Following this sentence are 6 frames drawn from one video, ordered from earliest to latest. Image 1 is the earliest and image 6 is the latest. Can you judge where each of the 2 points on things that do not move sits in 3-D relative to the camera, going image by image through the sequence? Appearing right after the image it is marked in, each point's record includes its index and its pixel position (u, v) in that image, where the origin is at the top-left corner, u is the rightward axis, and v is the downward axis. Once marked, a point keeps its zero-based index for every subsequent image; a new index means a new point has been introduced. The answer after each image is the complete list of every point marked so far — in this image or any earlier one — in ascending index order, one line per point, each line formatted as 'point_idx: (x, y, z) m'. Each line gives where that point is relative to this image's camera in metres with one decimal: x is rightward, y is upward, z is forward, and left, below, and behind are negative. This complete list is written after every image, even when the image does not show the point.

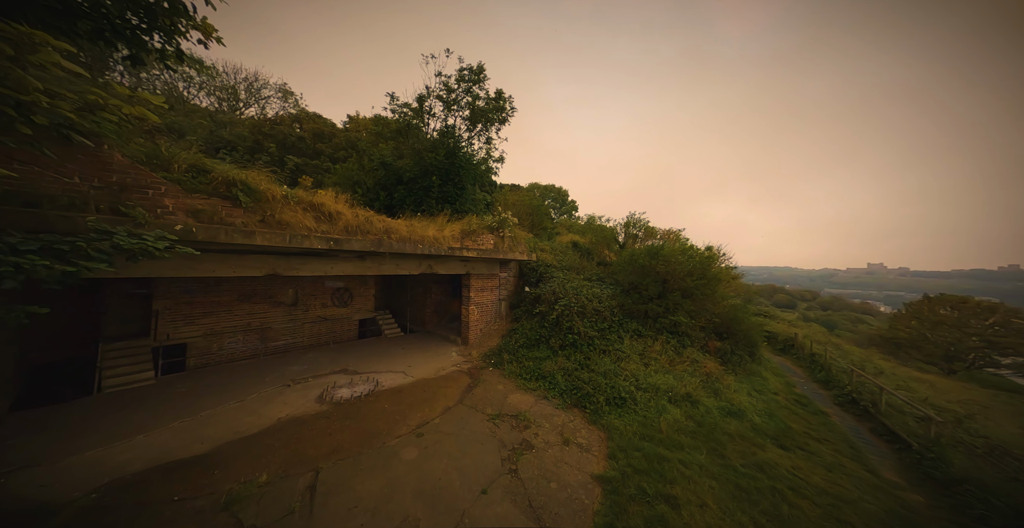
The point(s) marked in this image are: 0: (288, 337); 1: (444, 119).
0: (-7.2, -2.5, +10.5) m
1: (-2.5, +4.5, +9.7) m
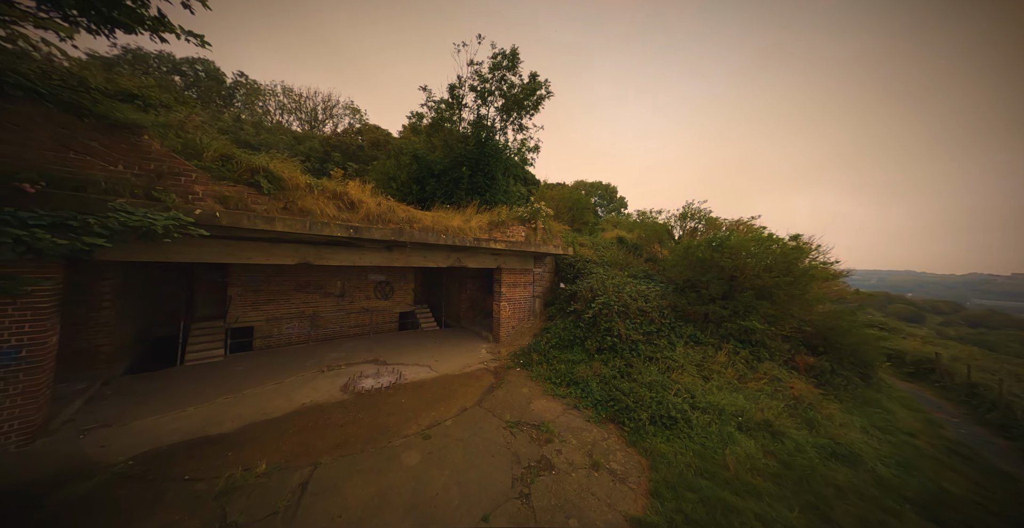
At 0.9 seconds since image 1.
0: (-6.0, -2.1, +10.8) m
1: (-1.2, +4.7, +9.4) m
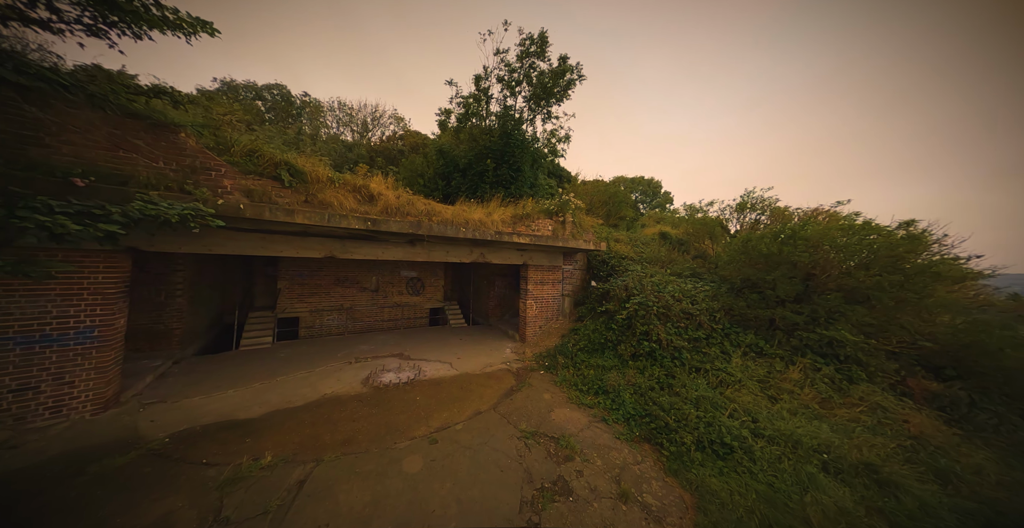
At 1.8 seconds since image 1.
0: (-5.0, -1.9, +11.0) m
1: (-0.3, +4.8, +9.0) m
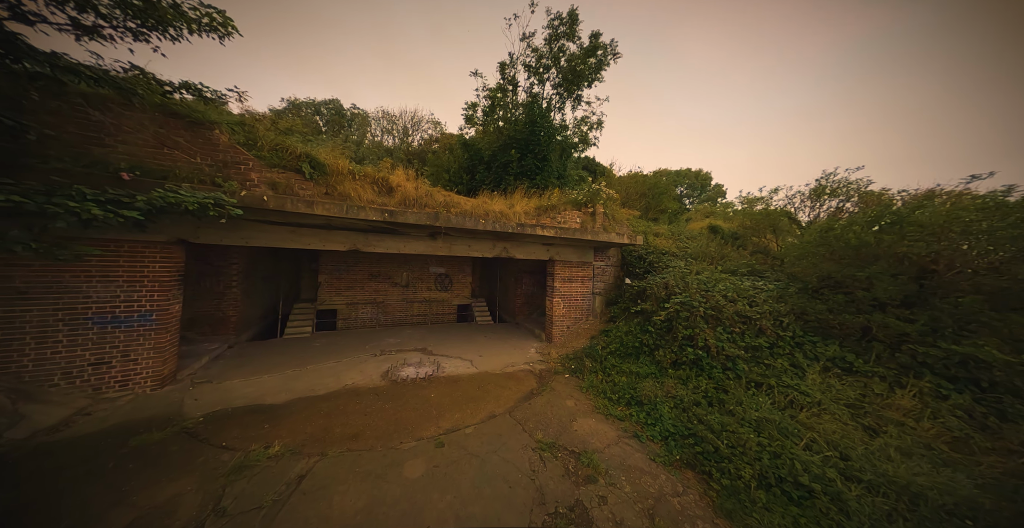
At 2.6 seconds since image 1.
0: (-4.0, -1.7, +11.1) m
1: (+0.6, +4.9, +8.6) m
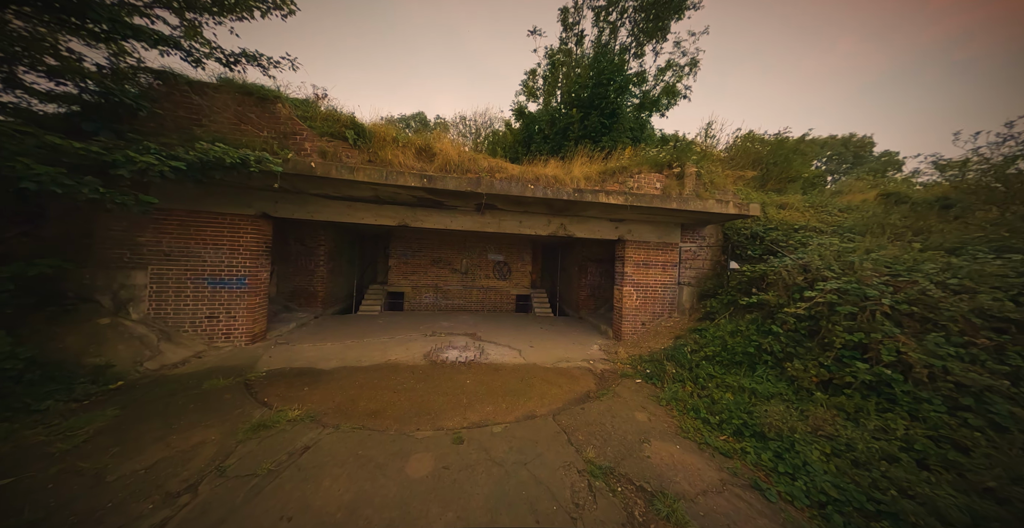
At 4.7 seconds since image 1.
0: (-1.9, -1.2, +10.8) m
1: (+2.5, +5.2, +7.5) m
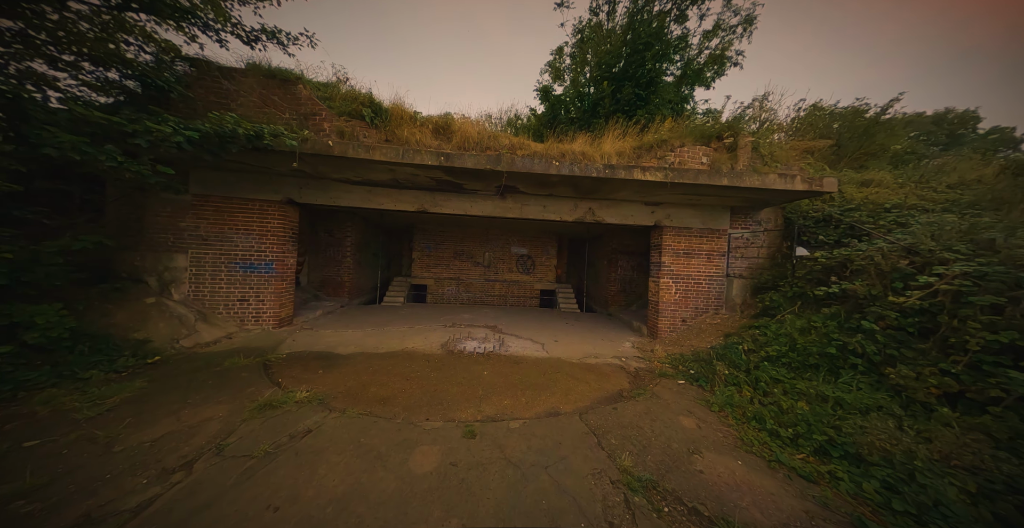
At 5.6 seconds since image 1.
0: (-1.2, -0.9, +10.6) m
1: (+3.2, +5.3, +6.9) m
